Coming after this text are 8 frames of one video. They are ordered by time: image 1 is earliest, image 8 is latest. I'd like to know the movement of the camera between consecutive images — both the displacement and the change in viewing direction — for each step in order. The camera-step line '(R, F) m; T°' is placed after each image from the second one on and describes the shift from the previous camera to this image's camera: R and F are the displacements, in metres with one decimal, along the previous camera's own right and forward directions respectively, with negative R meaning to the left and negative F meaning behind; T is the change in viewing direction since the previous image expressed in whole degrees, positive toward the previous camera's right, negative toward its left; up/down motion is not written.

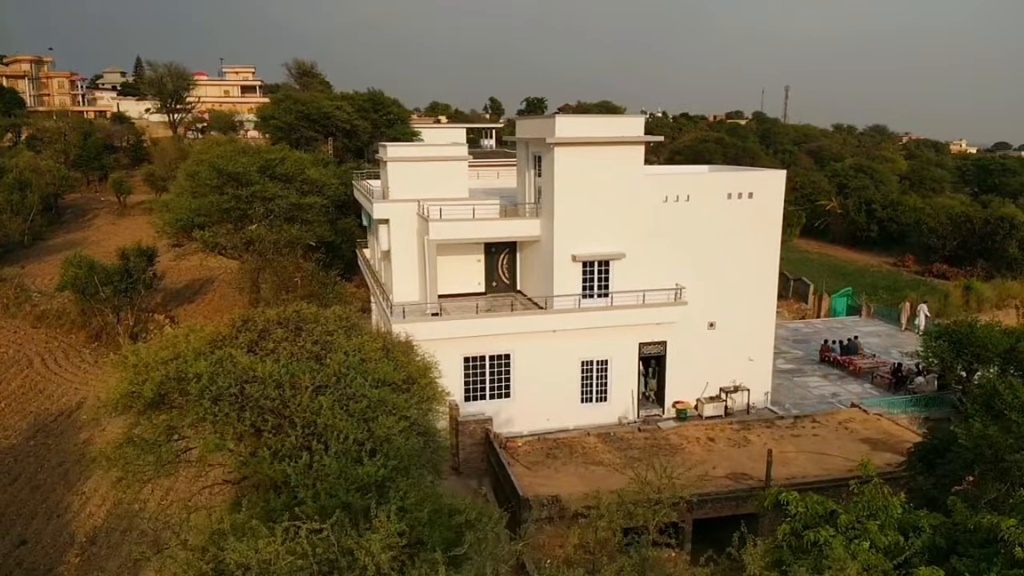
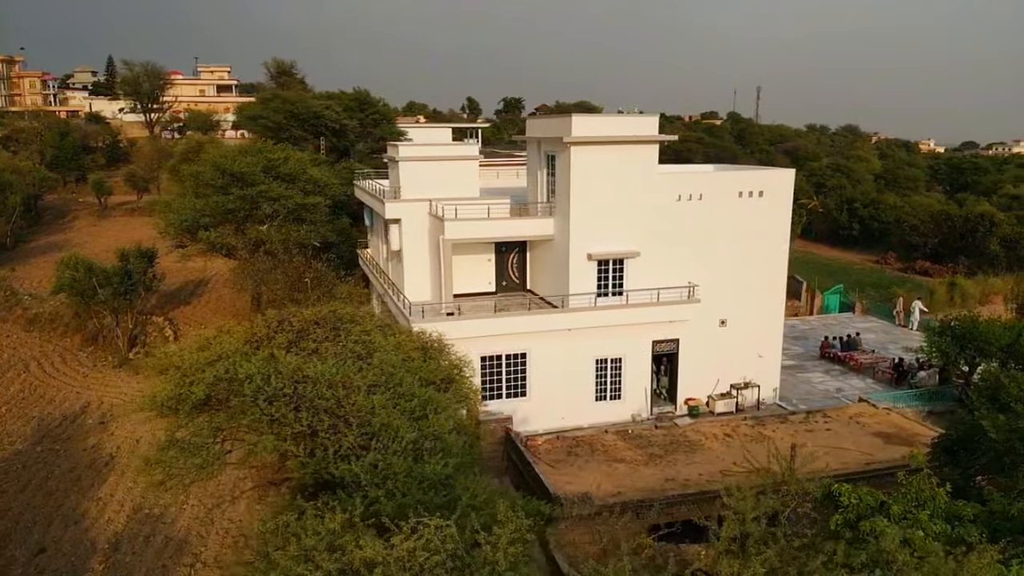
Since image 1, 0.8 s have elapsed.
(-1.0, 0.0) m; +2°
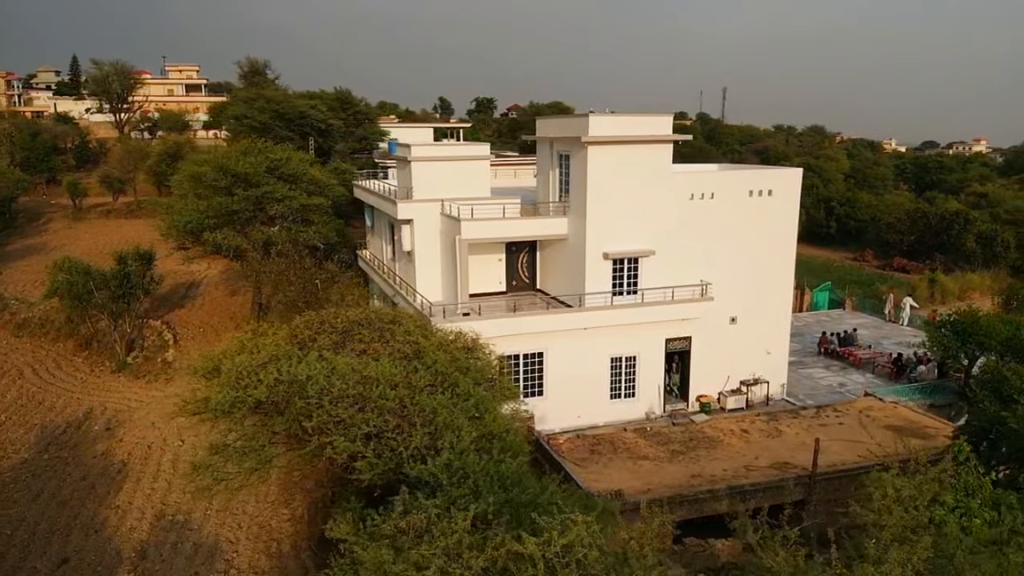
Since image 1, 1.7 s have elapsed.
(-1.1, 0.0) m; +2°
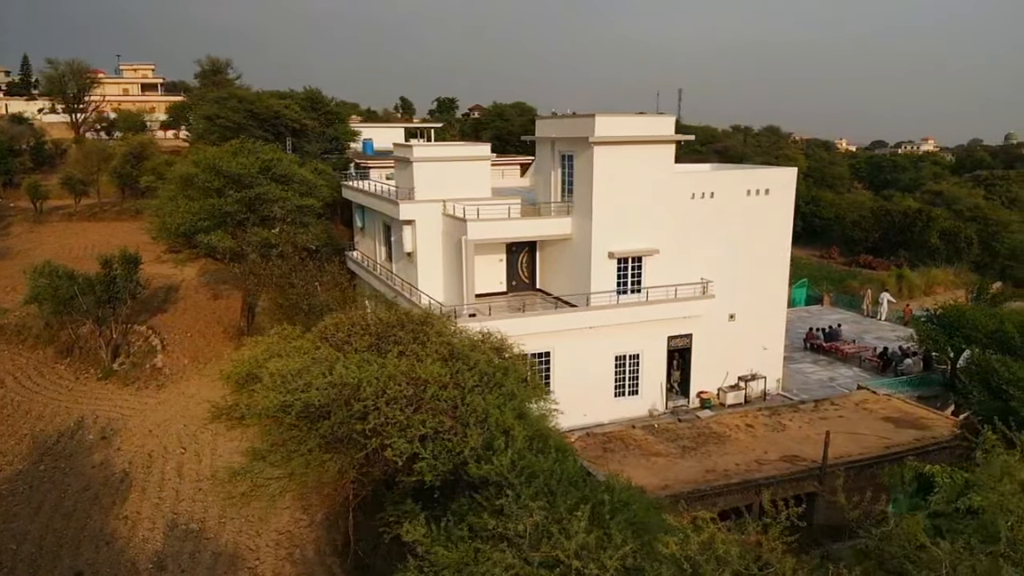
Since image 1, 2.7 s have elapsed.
(-1.1, 0.0) m; +3°
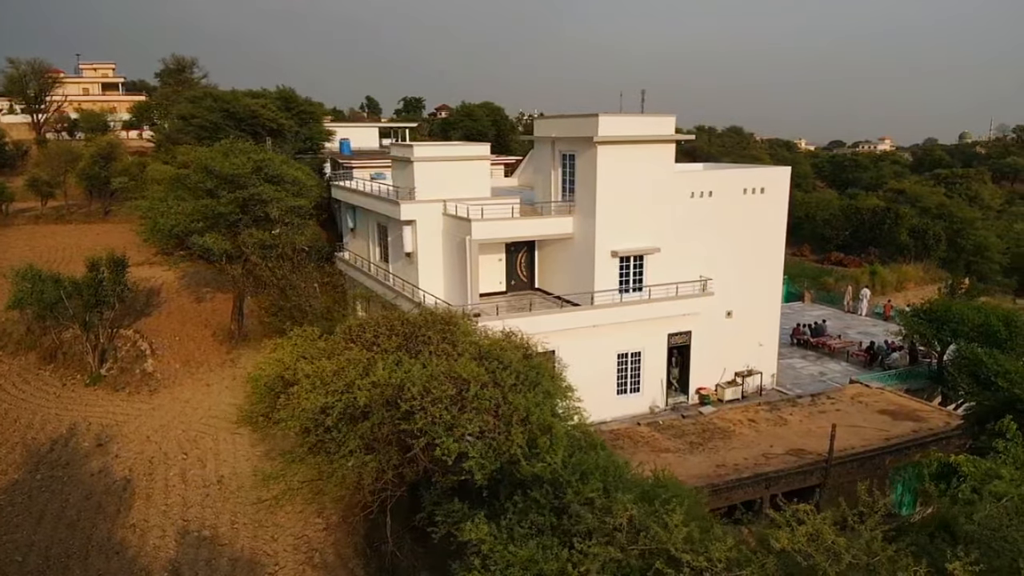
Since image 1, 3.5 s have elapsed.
(-0.9, 0.0) m; +2°
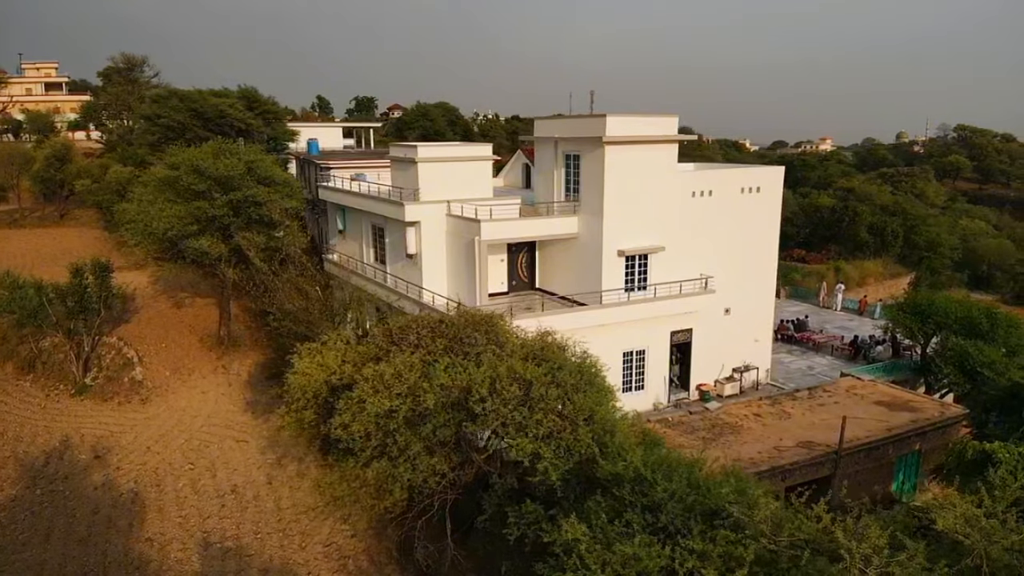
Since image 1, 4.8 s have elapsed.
(-1.4, 0.0) m; +4°
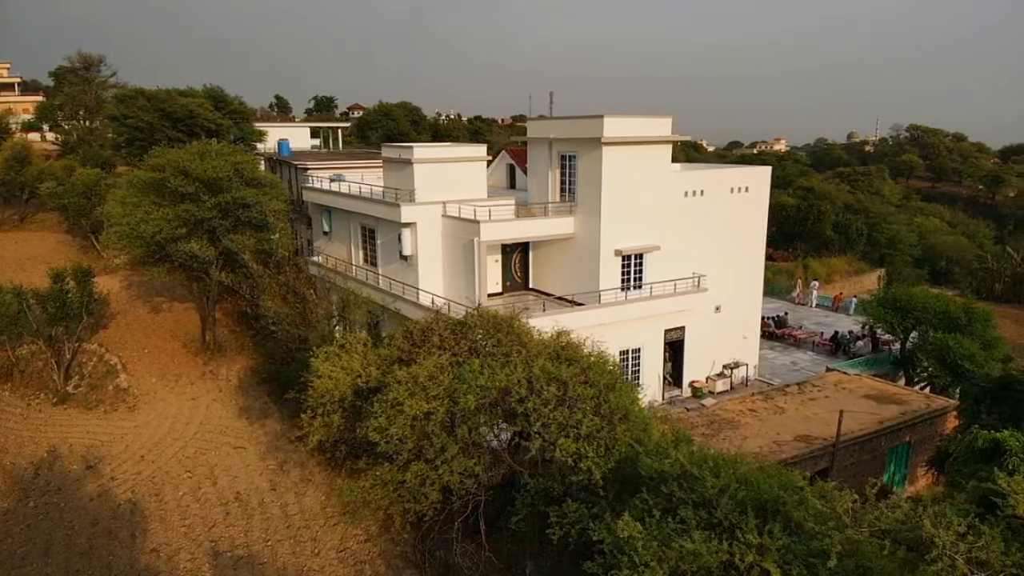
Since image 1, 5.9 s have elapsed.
(-0.9, 0.0) m; +3°
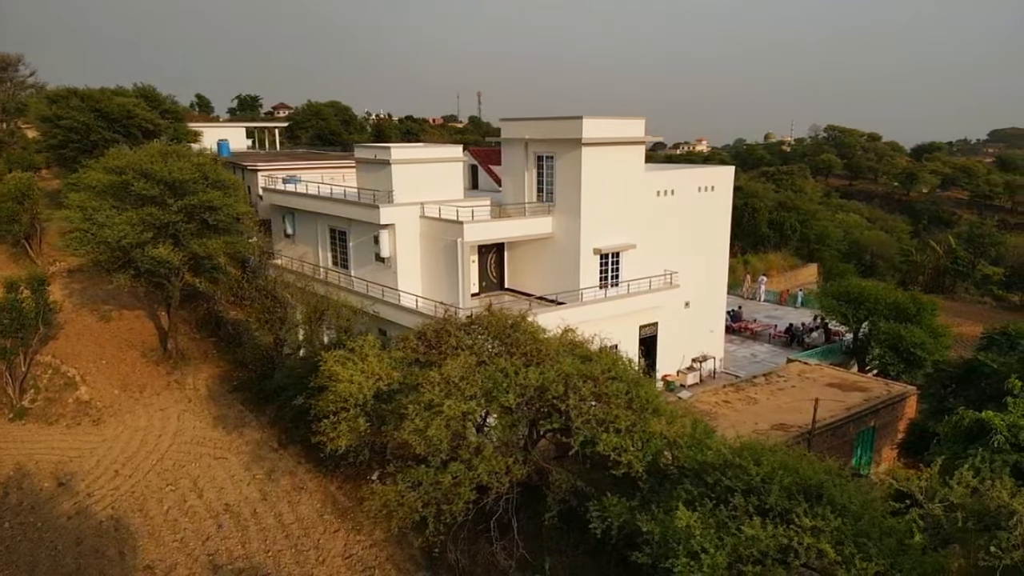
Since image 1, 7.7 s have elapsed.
(-1.3, -0.1) m; +5°
